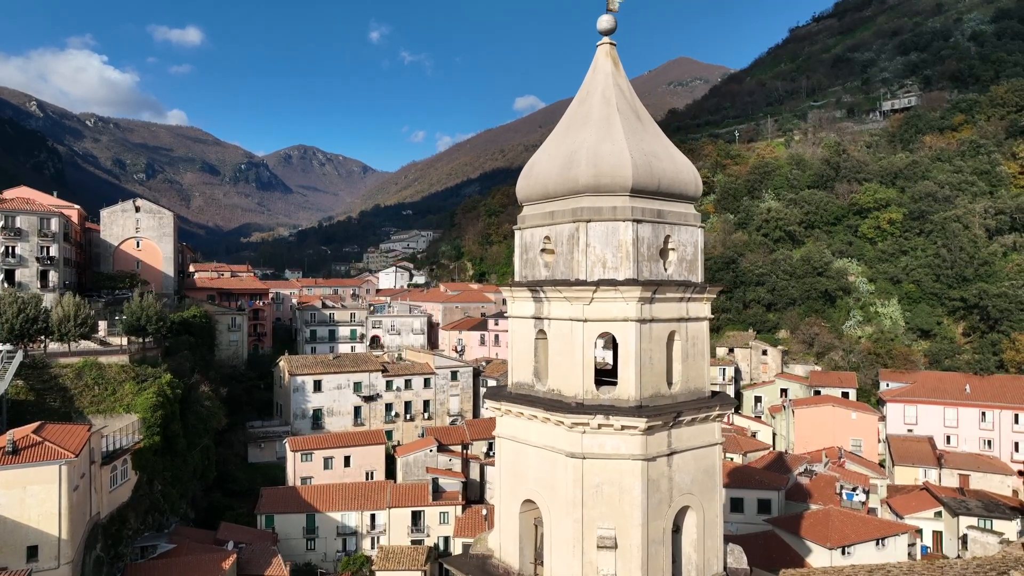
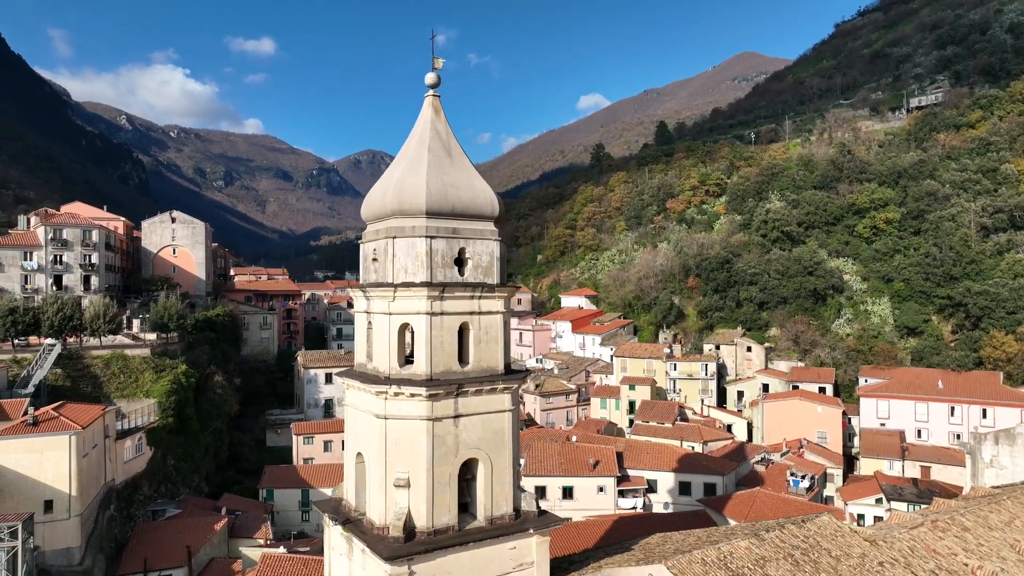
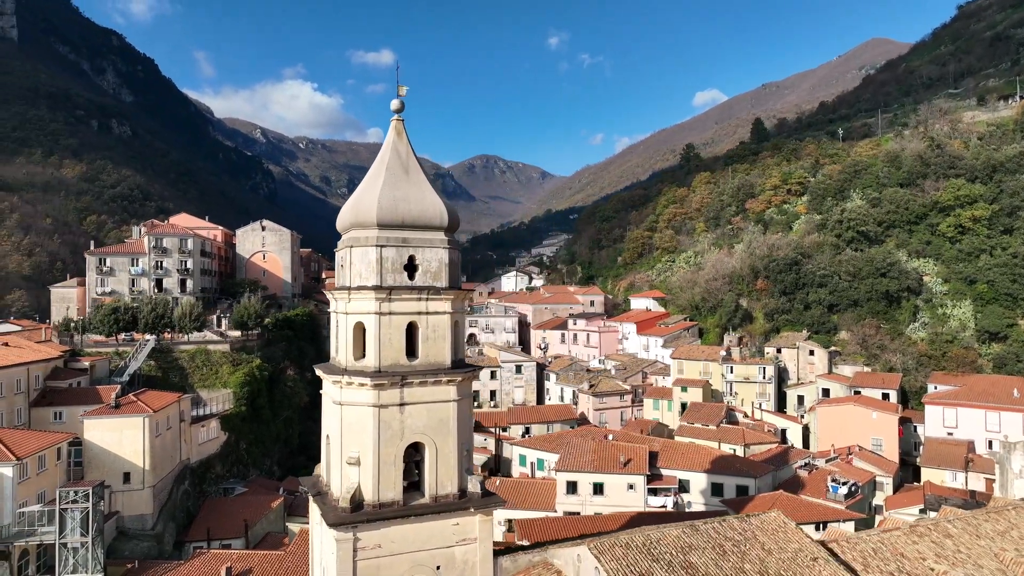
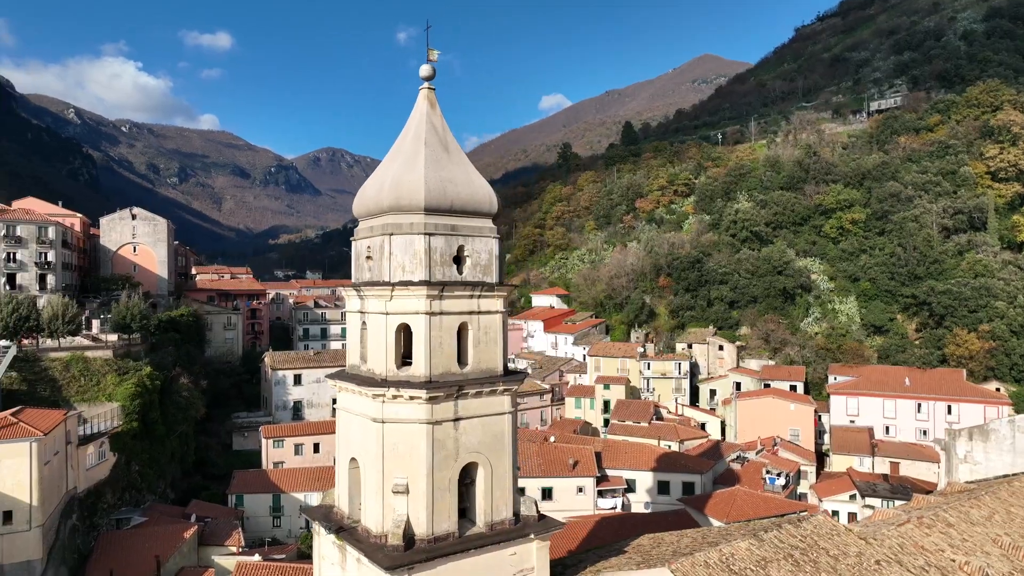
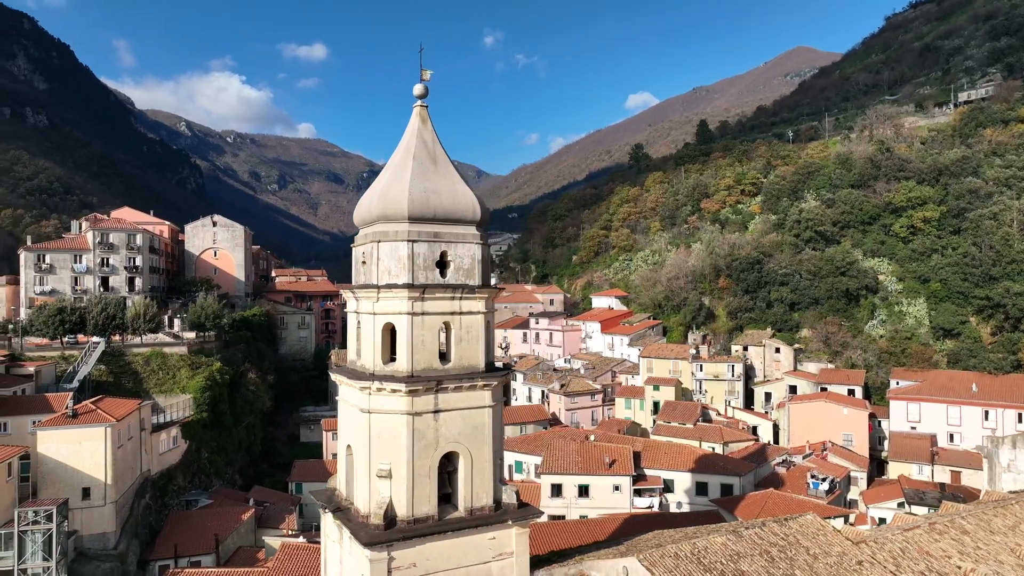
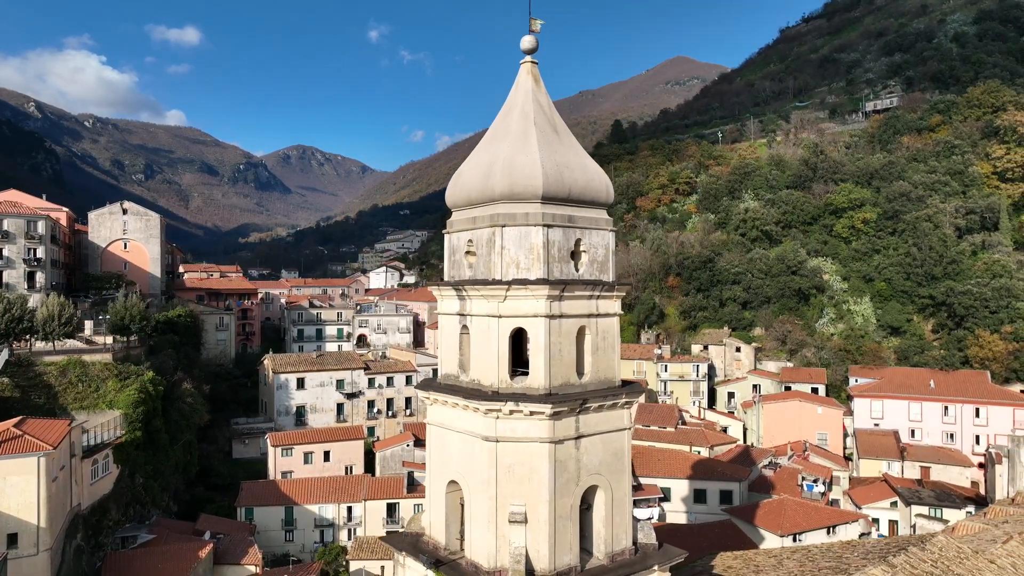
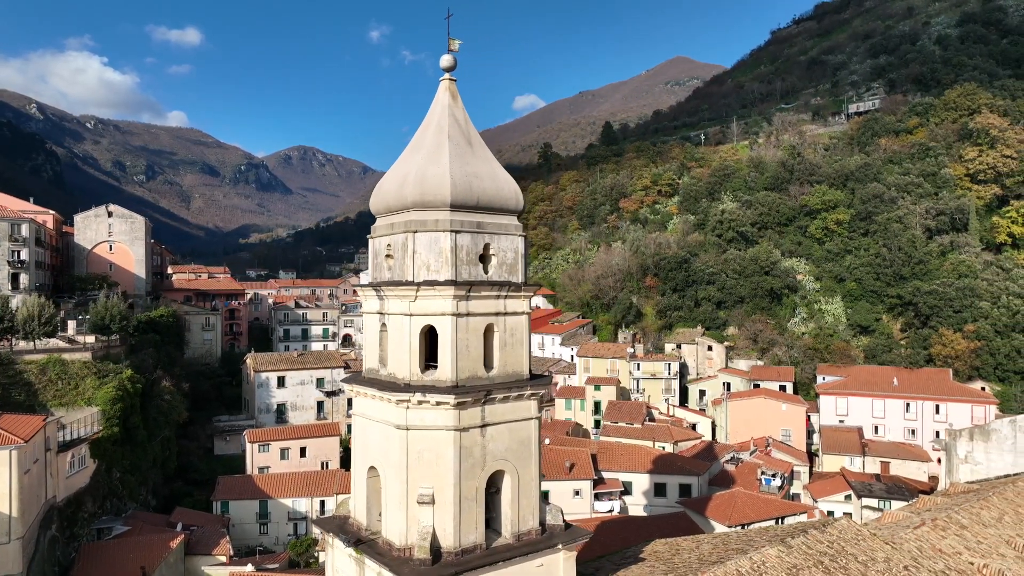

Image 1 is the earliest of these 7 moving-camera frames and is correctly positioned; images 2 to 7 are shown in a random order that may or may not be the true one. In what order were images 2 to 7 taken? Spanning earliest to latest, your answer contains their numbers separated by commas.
6, 7, 4, 2, 5, 3
